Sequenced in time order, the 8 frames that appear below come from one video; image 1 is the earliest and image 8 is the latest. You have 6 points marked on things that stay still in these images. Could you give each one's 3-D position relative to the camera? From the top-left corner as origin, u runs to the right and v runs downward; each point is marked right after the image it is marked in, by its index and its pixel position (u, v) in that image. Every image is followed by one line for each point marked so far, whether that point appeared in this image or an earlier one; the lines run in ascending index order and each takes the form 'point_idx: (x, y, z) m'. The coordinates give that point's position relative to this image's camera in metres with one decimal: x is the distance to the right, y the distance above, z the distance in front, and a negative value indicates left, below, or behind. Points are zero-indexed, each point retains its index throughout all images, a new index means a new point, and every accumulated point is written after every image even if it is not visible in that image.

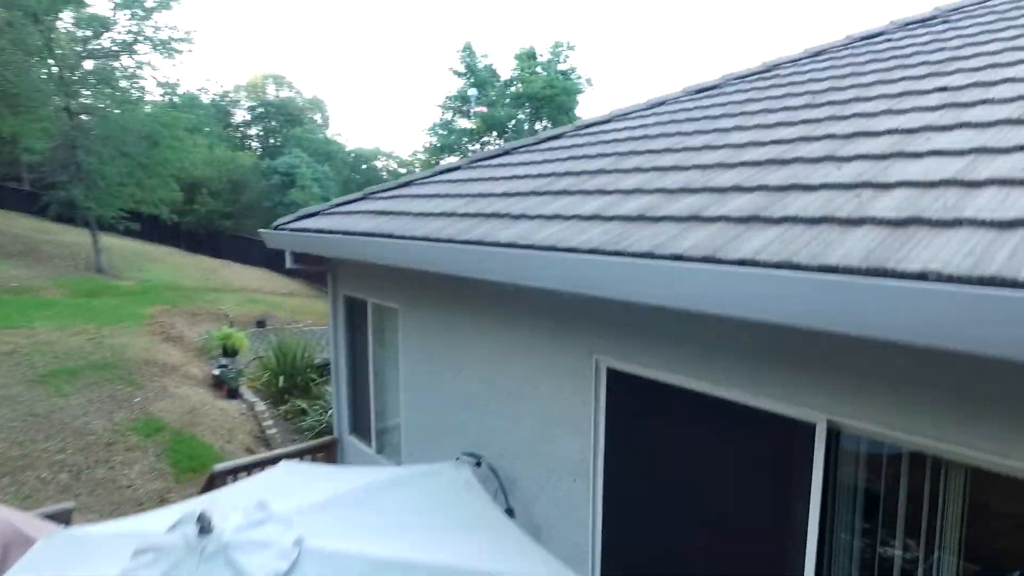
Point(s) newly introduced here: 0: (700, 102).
0: (+1.2, +1.2, +4.0) m
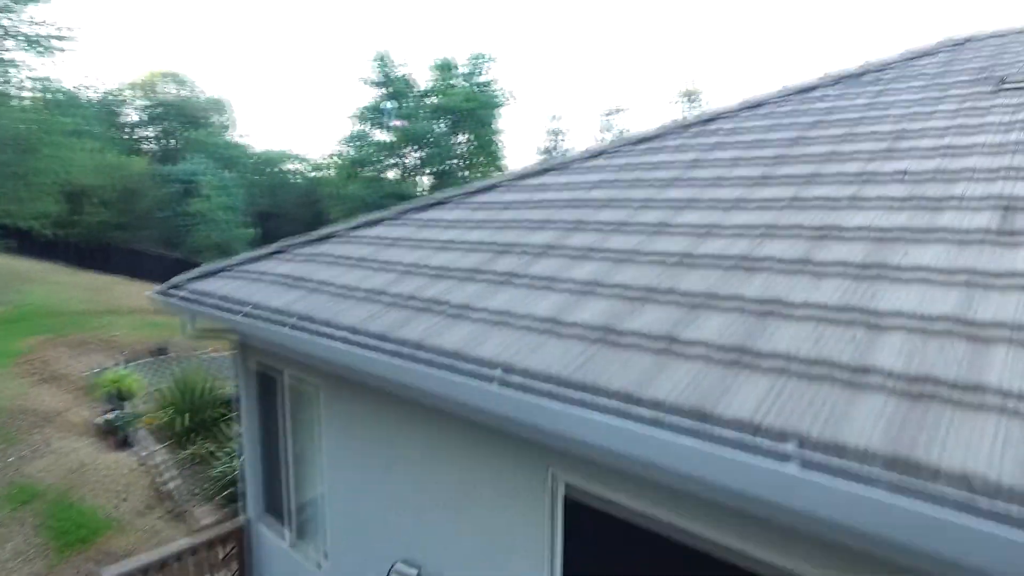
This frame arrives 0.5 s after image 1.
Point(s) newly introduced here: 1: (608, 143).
0: (+0.8, +0.8, +3.9) m
1: (+0.7, +1.0, +4.2) m
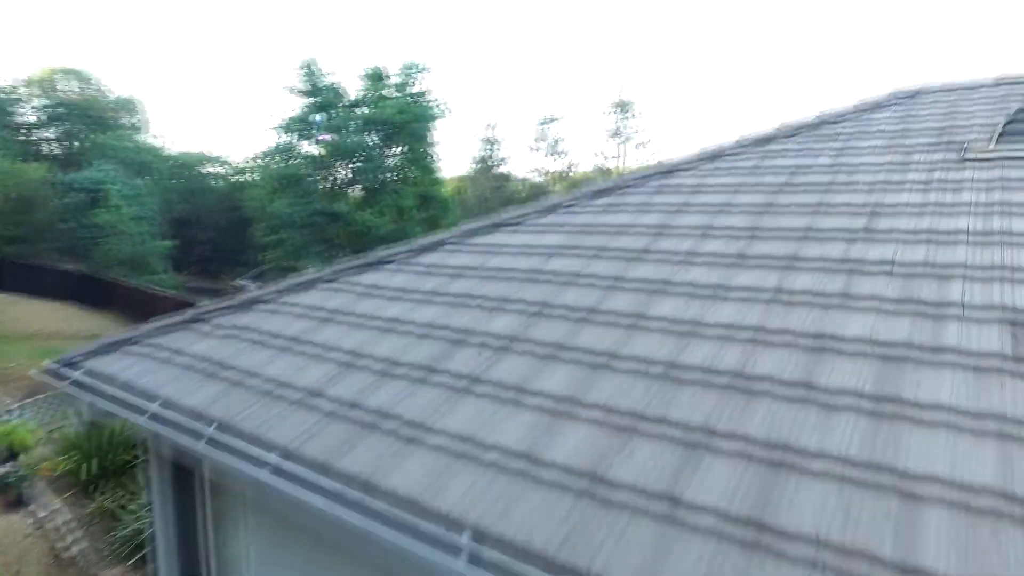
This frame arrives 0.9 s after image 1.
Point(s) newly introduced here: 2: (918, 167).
0: (+0.5, +0.4, +3.6) m
1: (+0.3, +0.6, +3.9) m
2: (+2.0, +0.6, +3.1) m
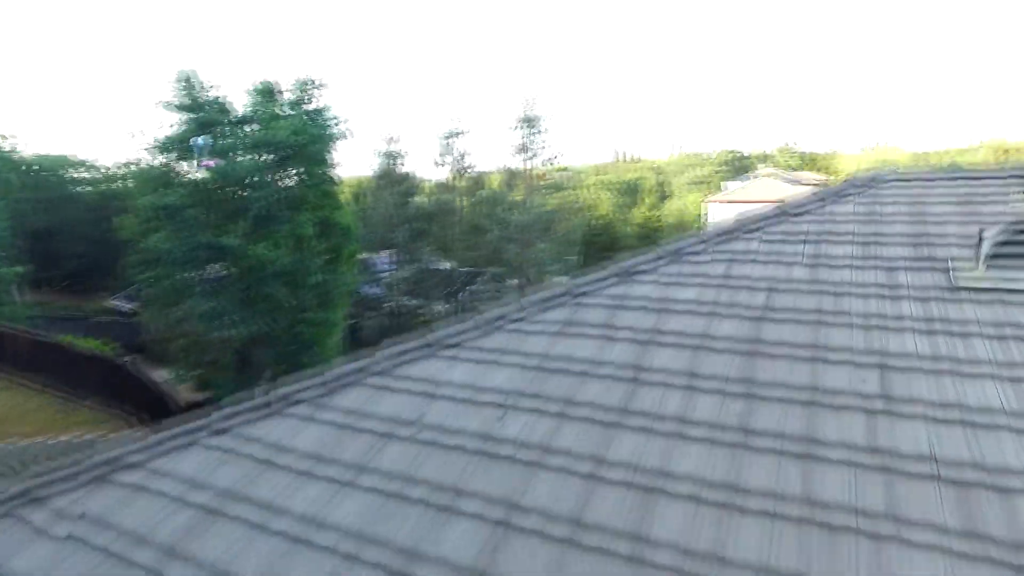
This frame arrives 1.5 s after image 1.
0: (+0.2, -0.2, +3.0) m
1: (0.0, -0.1, +3.3) m
2: (+1.8, 0.0, +2.8) m
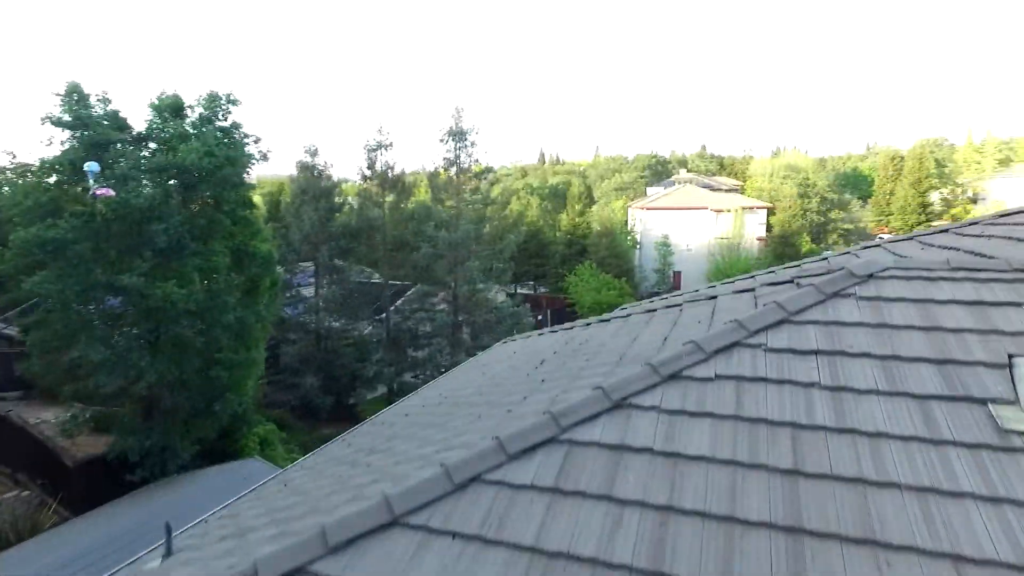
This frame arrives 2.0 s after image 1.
0: (+0.1, -0.8, +2.5) m
1: (-0.1, -0.7, +2.7) m
2: (+1.7, -0.6, +2.4) m
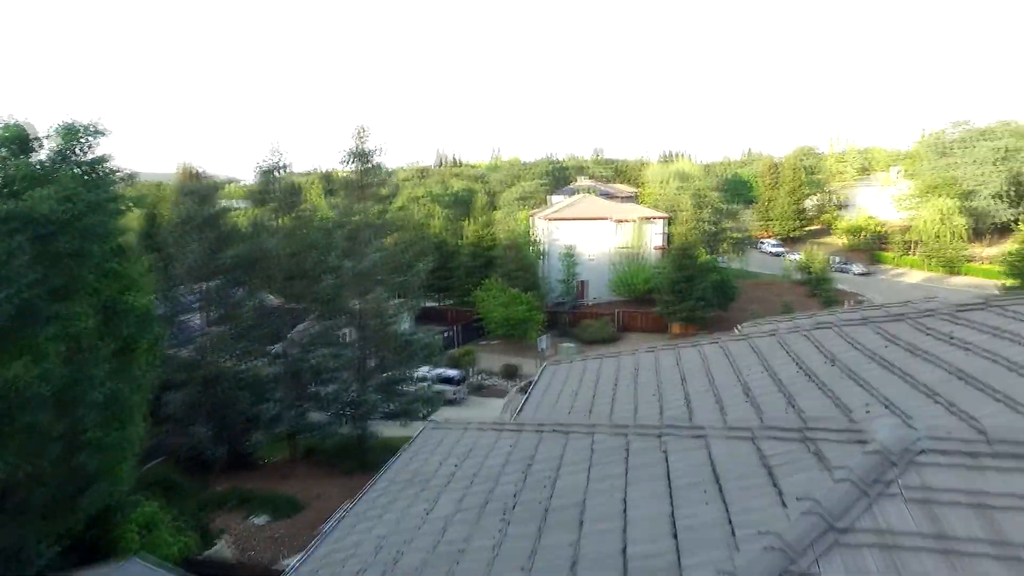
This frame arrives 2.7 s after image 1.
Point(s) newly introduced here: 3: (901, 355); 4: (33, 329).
0: (+0.3, -1.8, +1.7) m
1: (-0.1, -1.7, +1.9) m
2: (+1.8, -1.5, +1.9) m
3: (+3.3, -0.6, +5.2) m
4: (-7.0, -0.6, +9.1) m
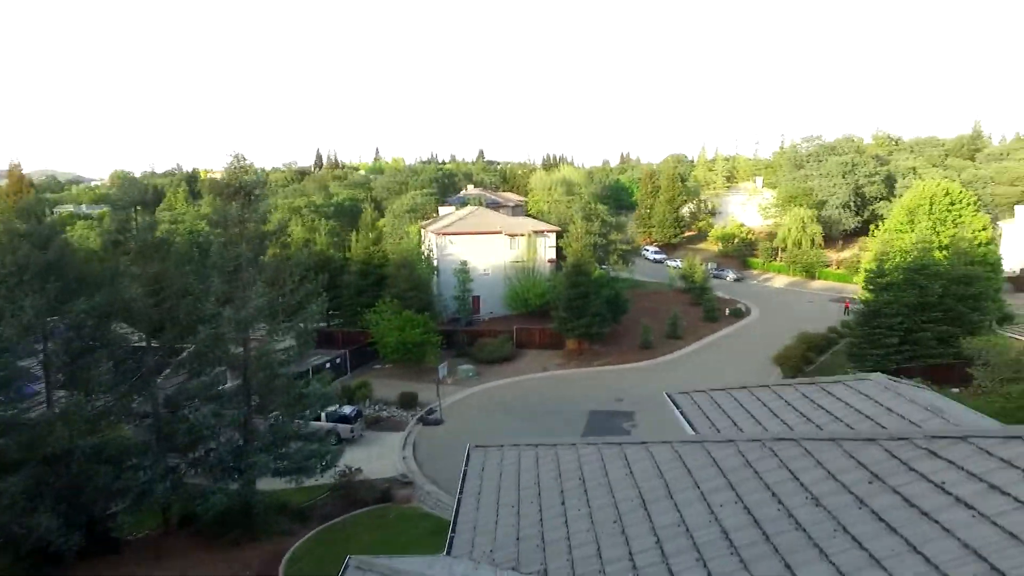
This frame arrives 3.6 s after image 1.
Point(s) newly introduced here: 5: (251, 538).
0: (+0.7, -3.0, +0.8) m
1: (+0.3, -2.9, +1.0) m
2: (+2.2, -2.7, +1.3) m
3: (+3.0, -1.7, +4.8) m
4: (-7.9, -2.0, +6.7) m
5: (-7.7, -7.4, +18.3) m
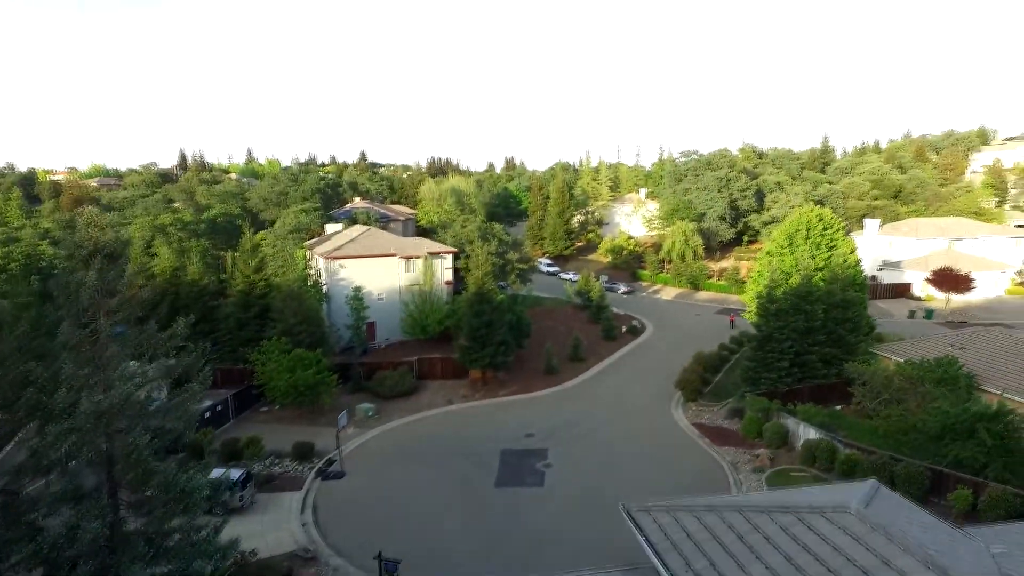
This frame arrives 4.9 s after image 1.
0: (+1.6, -4.7, -0.2) m
1: (+1.2, -4.6, -0.2) m
2: (+3.0, -4.3, +0.5) m
3: (+3.1, -3.3, +4.1) m
4: (-7.9, -4.0, +4.0) m
5: (-9.7, -9.4, +15.4) m
